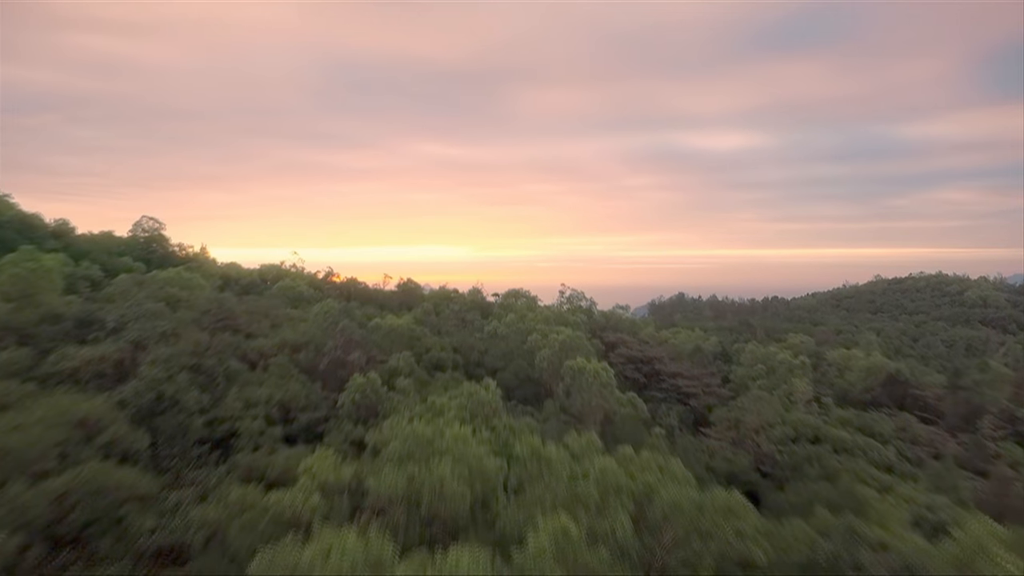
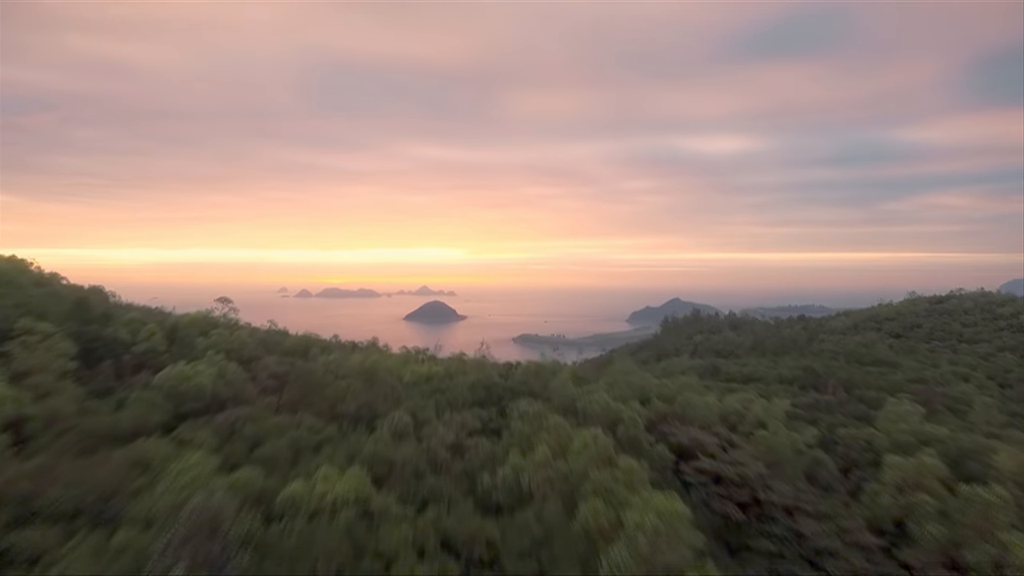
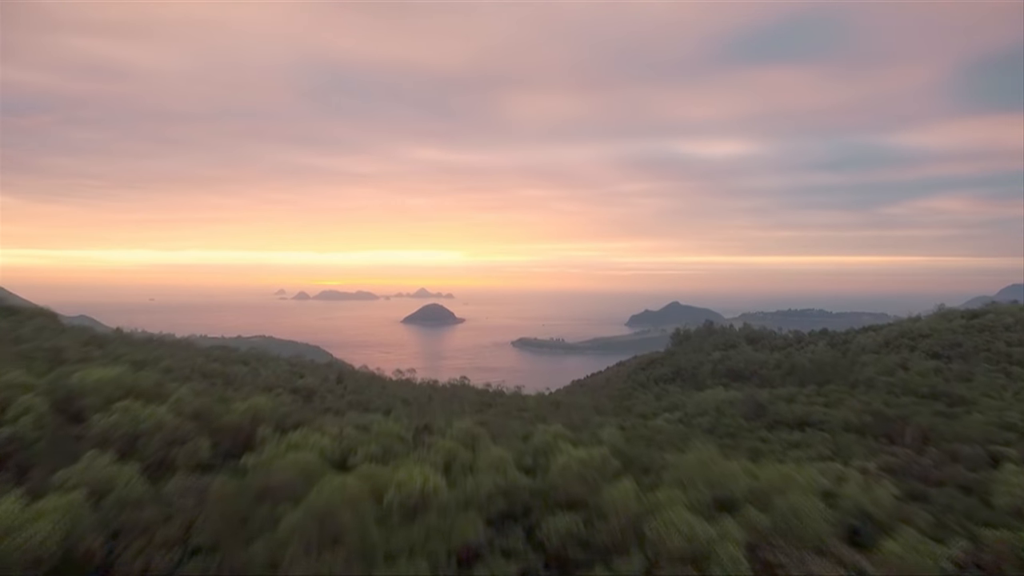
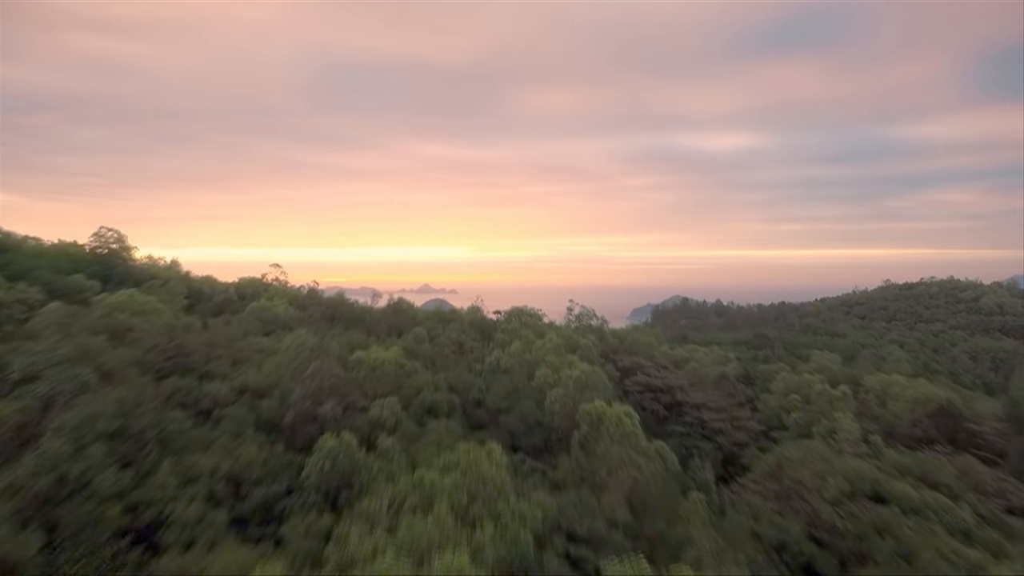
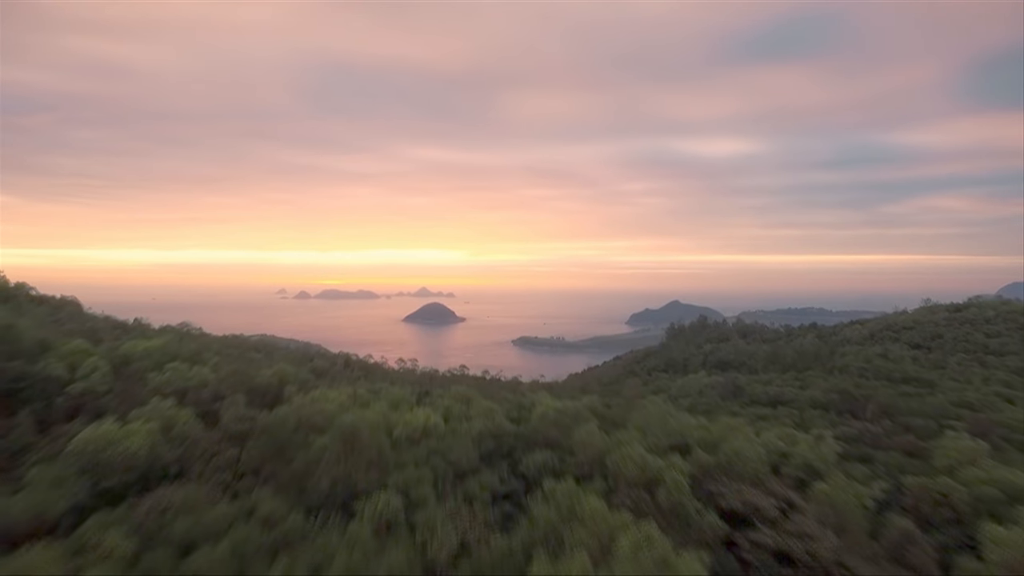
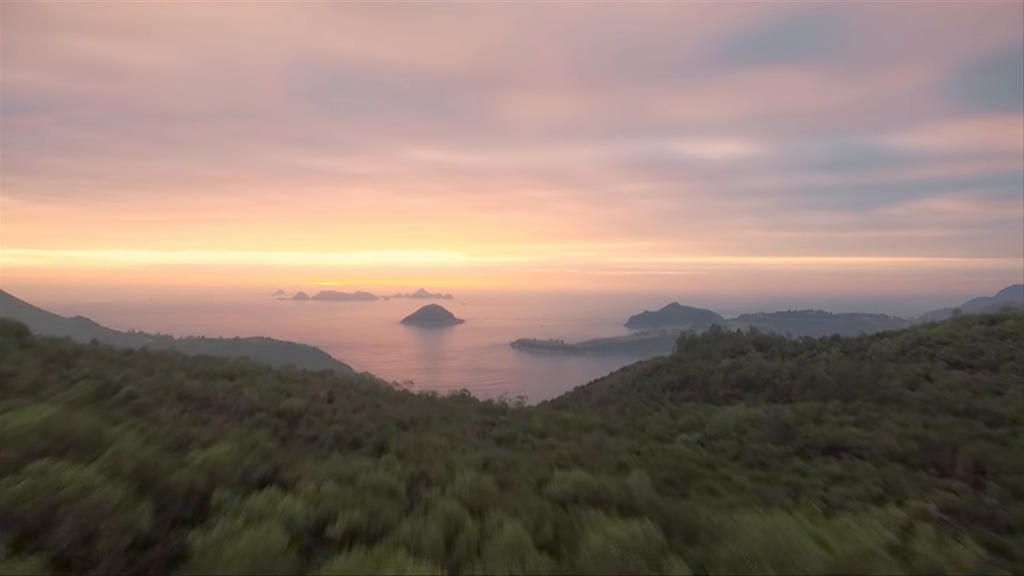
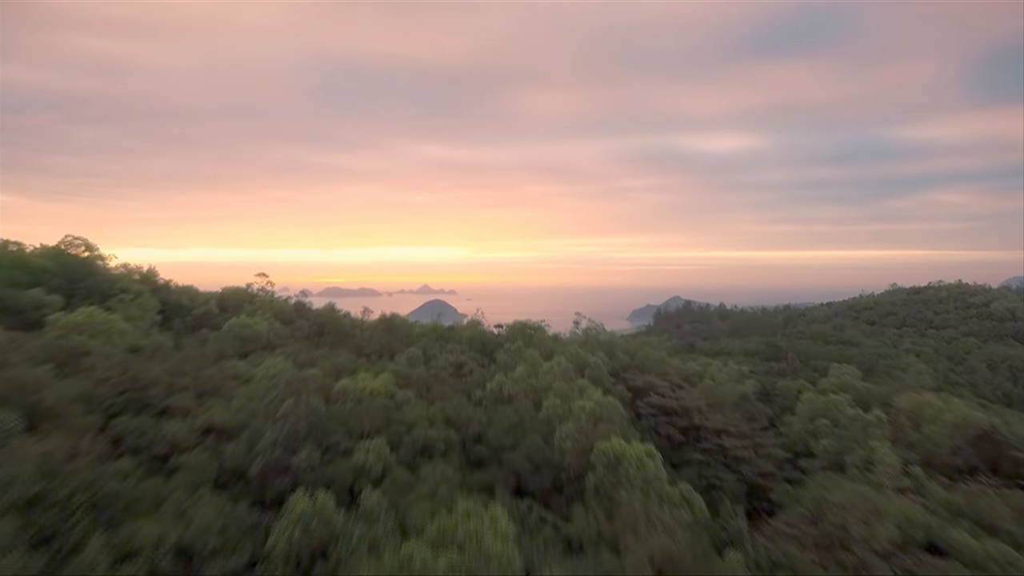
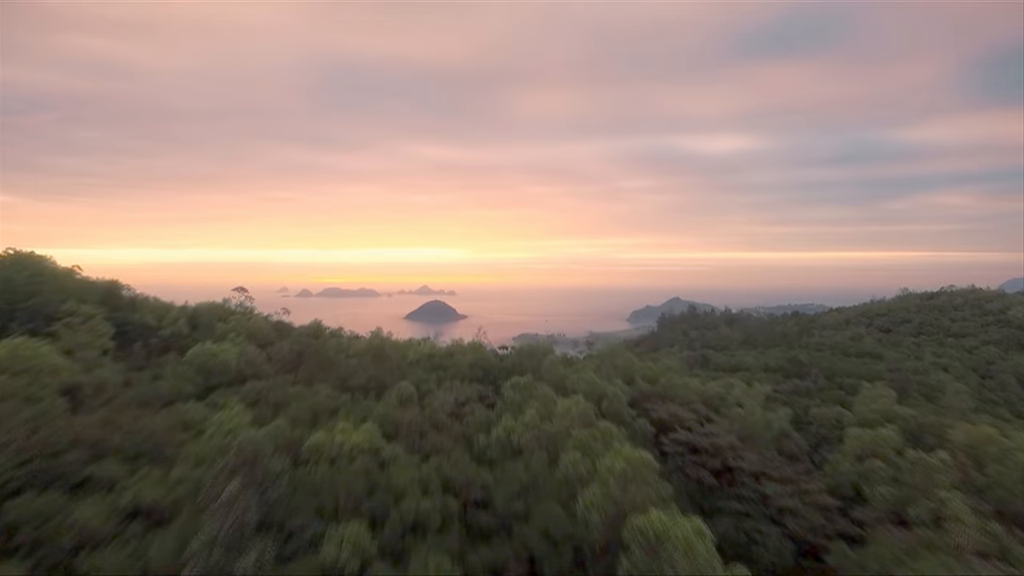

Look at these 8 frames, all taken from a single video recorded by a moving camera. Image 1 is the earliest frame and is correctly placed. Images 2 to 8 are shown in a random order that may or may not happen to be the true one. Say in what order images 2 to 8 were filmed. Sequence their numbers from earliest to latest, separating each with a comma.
4, 7, 8, 2, 5, 3, 6
